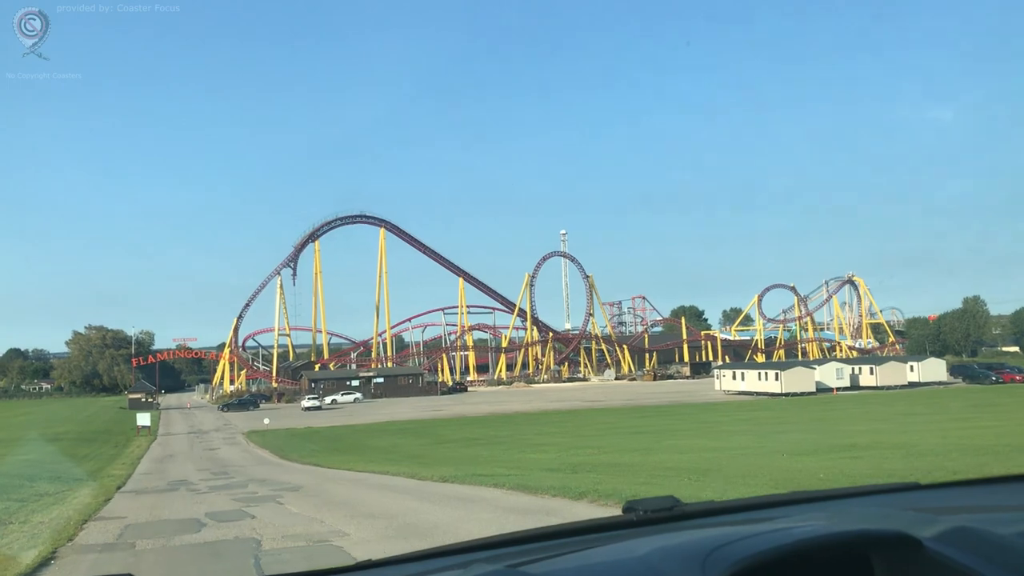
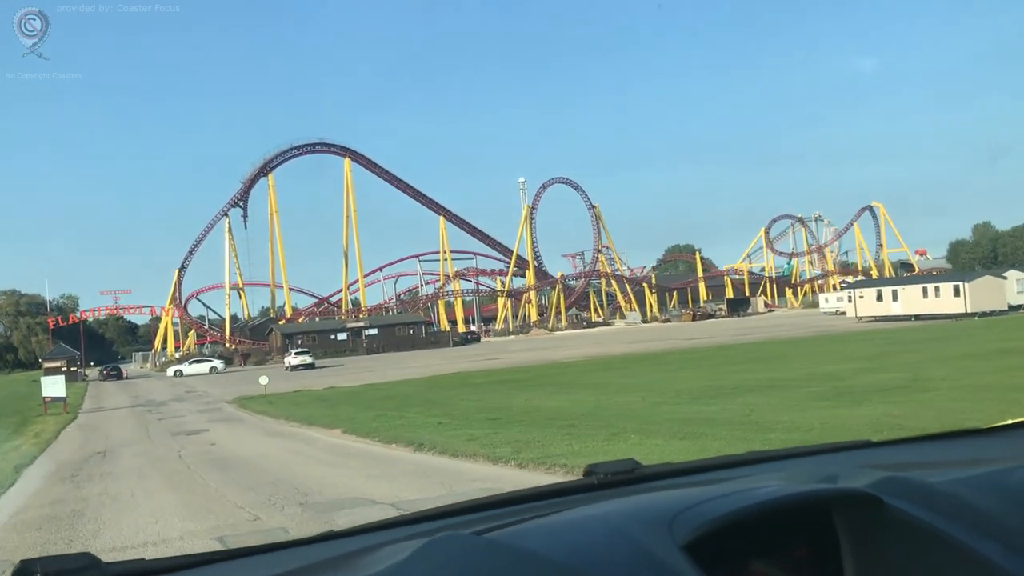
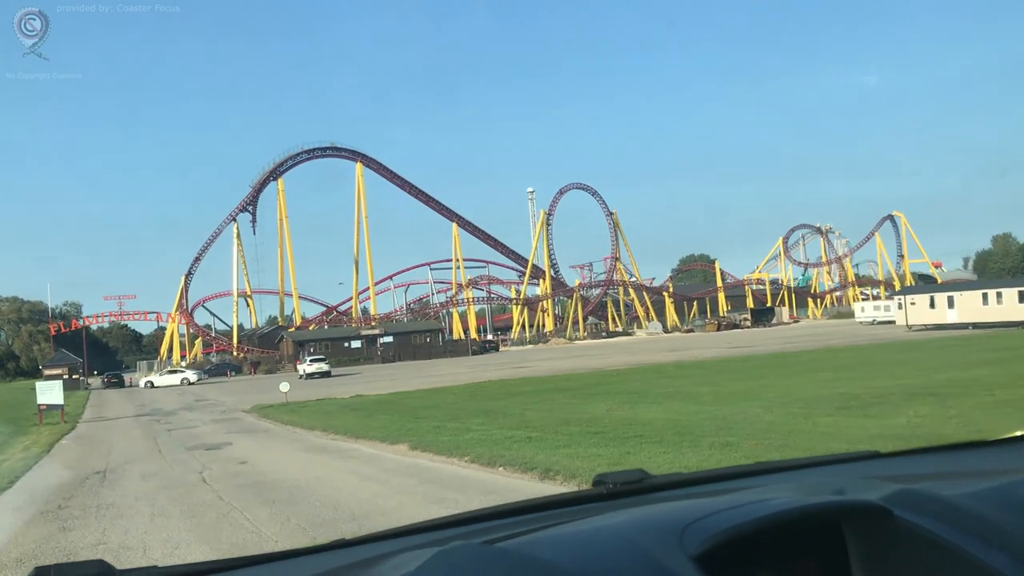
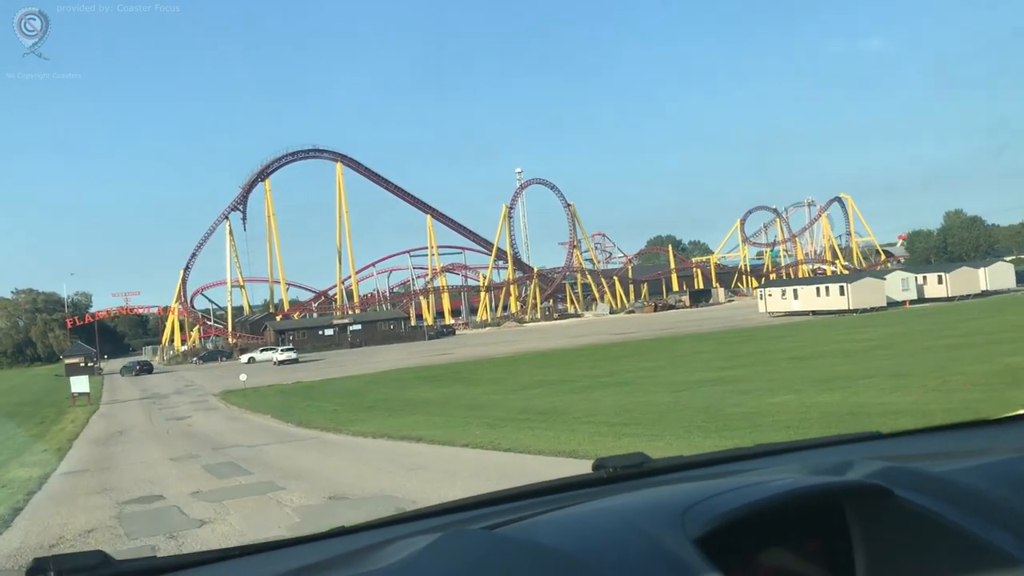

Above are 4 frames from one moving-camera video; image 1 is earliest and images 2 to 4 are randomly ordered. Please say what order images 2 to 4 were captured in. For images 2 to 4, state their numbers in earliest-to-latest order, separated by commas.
4, 2, 3
